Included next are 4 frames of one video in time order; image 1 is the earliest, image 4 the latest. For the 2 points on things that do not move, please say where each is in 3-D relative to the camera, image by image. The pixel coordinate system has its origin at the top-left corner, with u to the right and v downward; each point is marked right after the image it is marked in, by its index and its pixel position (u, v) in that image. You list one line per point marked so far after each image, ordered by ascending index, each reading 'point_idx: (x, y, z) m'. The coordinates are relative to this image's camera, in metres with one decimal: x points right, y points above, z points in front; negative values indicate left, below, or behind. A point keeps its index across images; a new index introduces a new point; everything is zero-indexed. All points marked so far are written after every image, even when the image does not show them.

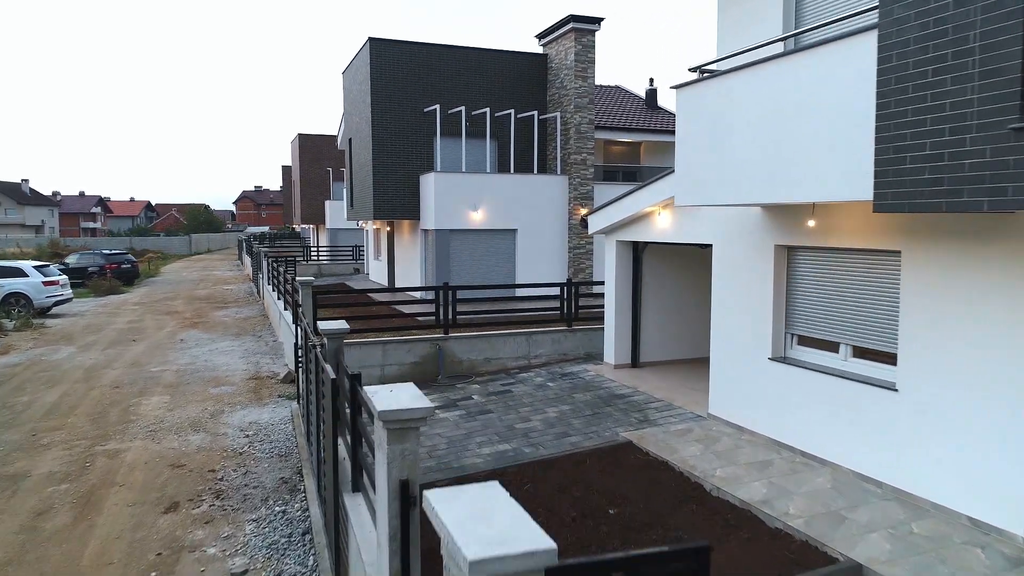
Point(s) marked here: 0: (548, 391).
0: (+0.5, -1.5, +8.9) m
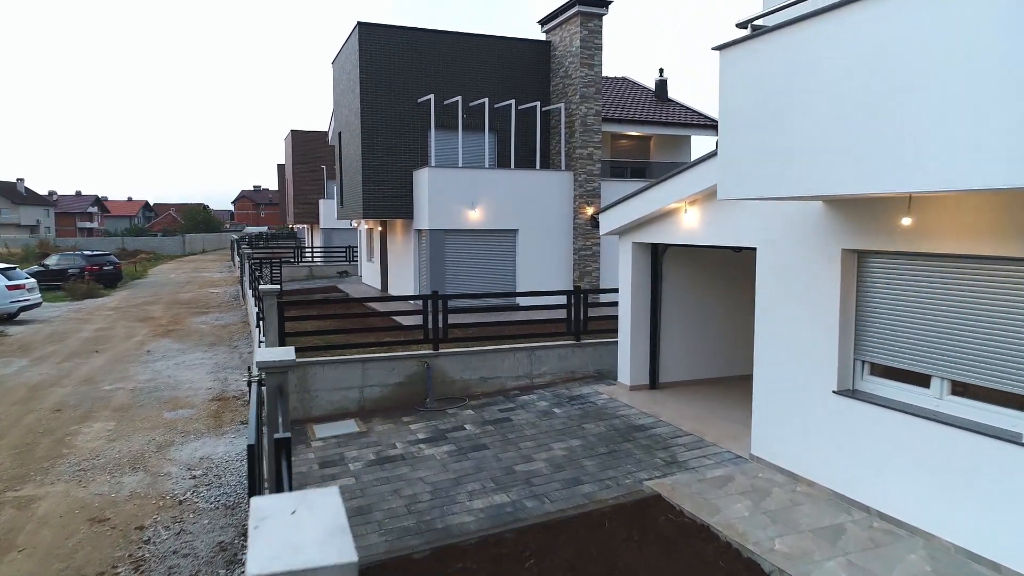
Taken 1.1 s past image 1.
0: (+0.5, -1.6, +7.6) m
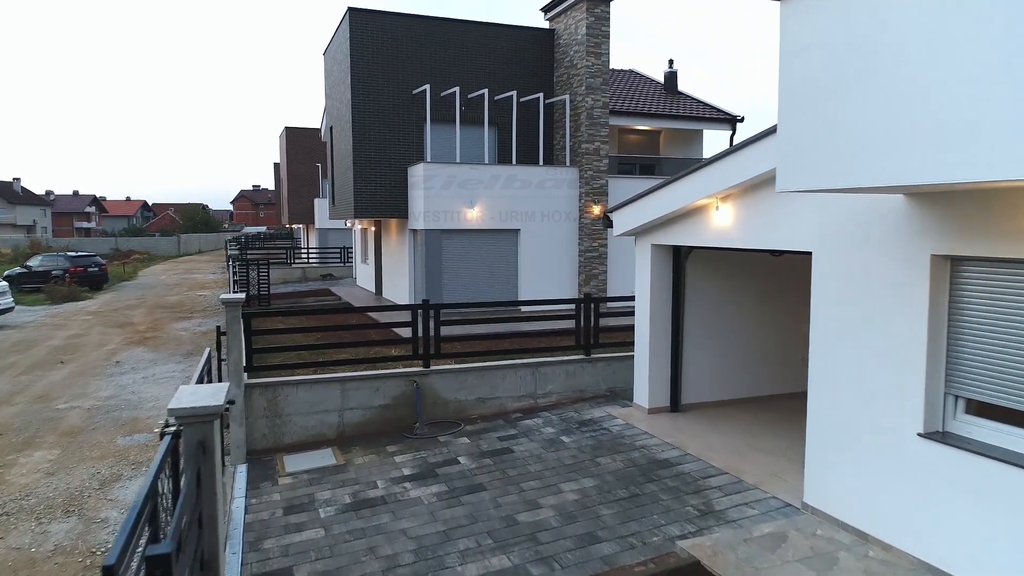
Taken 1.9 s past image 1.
0: (+0.5, -1.7, +6.5) m
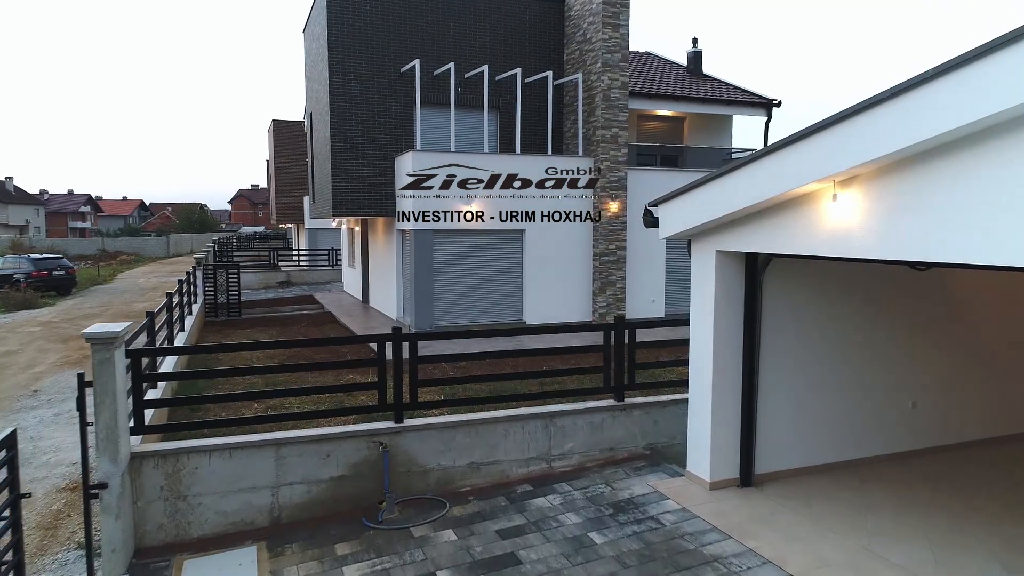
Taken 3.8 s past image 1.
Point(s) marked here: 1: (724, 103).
0: (+0.6, -1.9, +4.3) m
1: (+5.1, +4.4, +15.0) m
